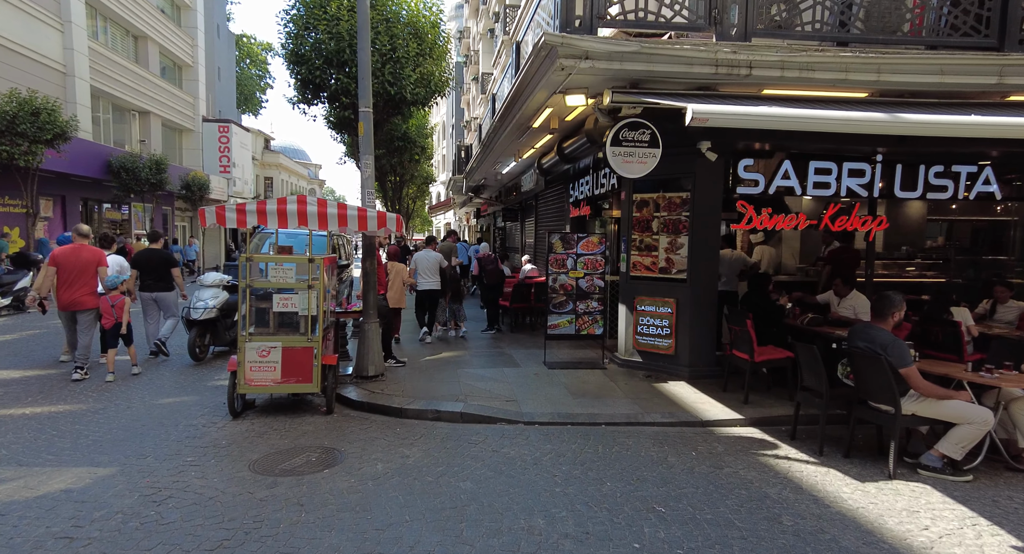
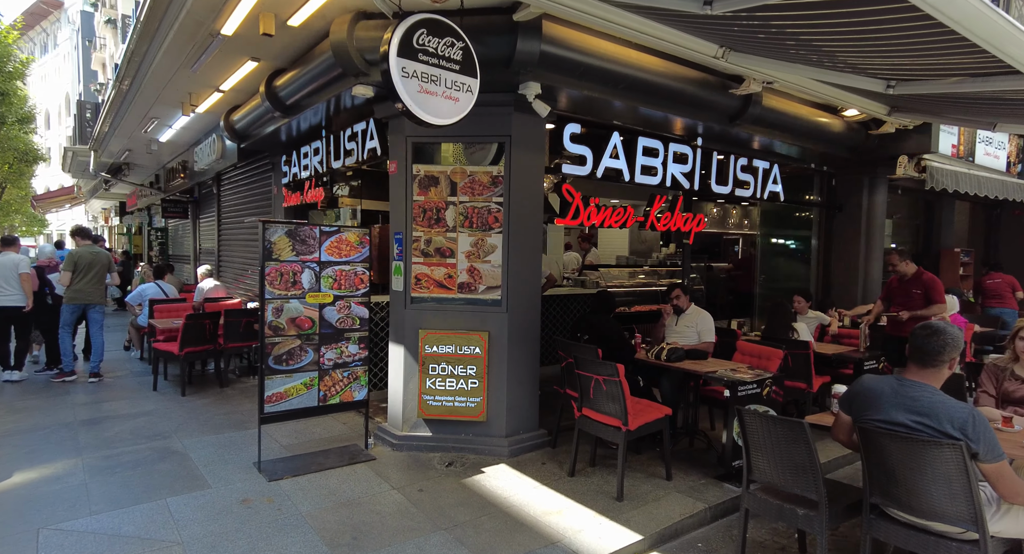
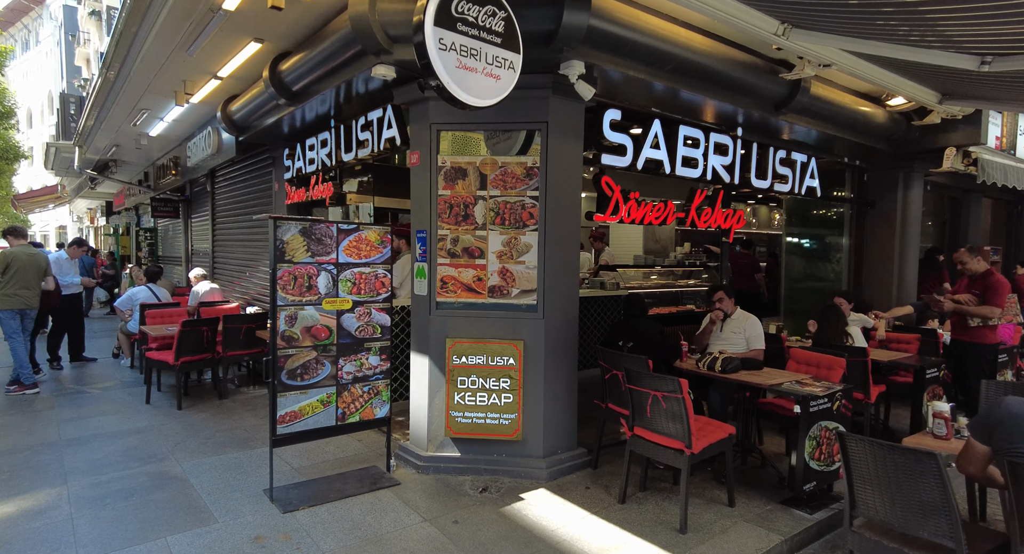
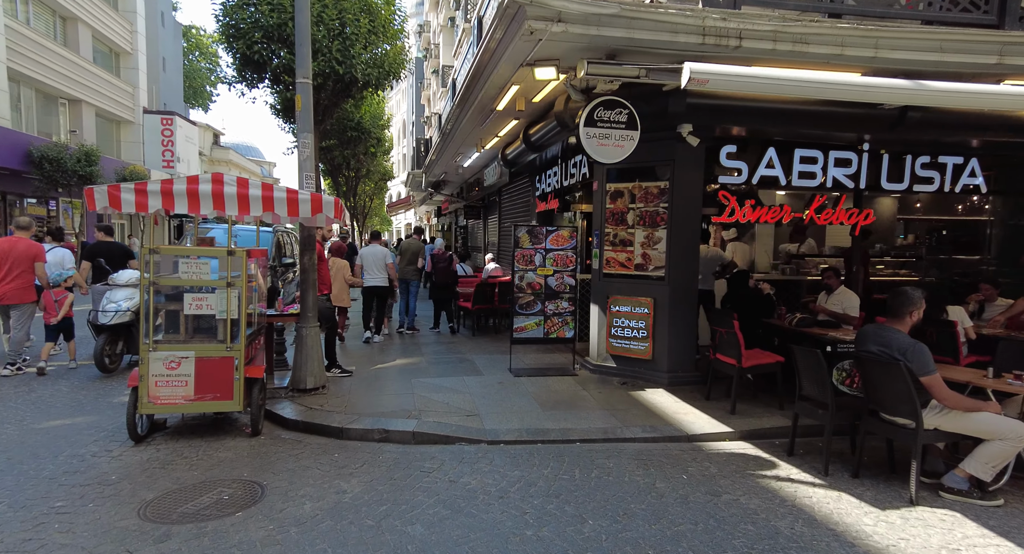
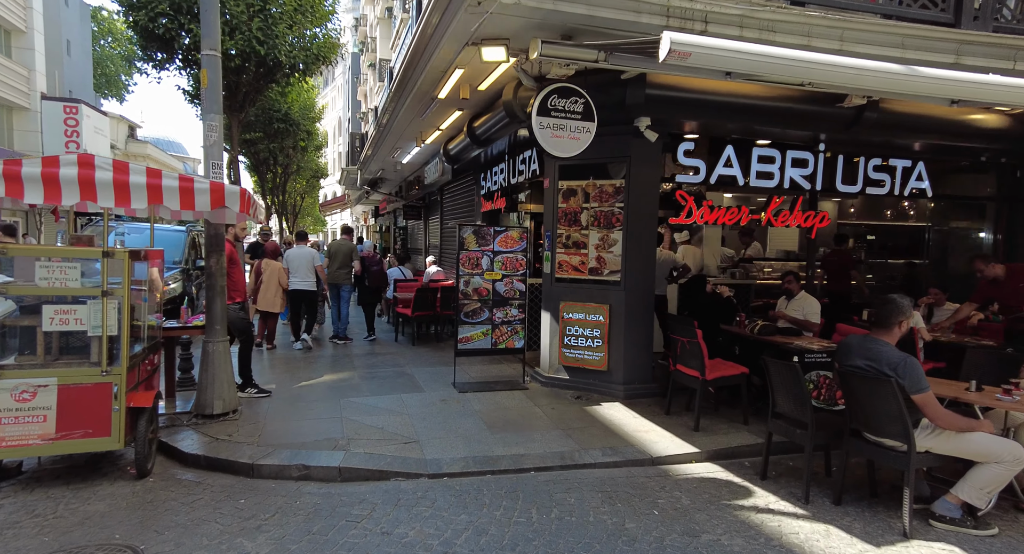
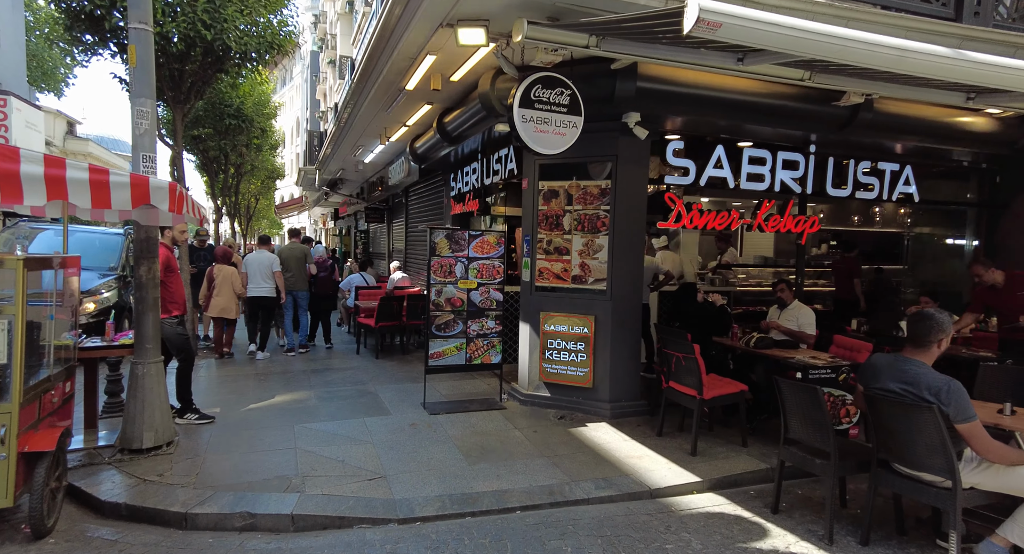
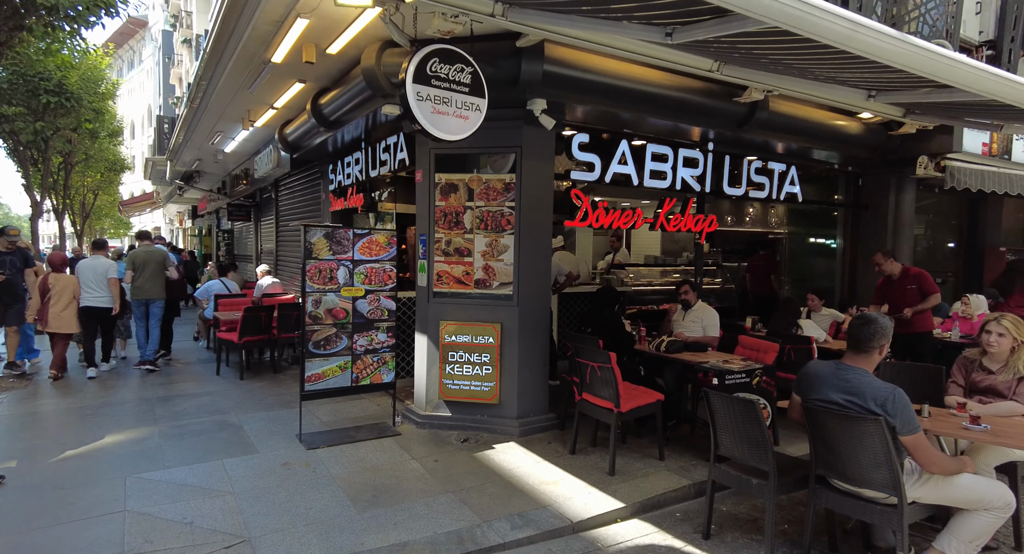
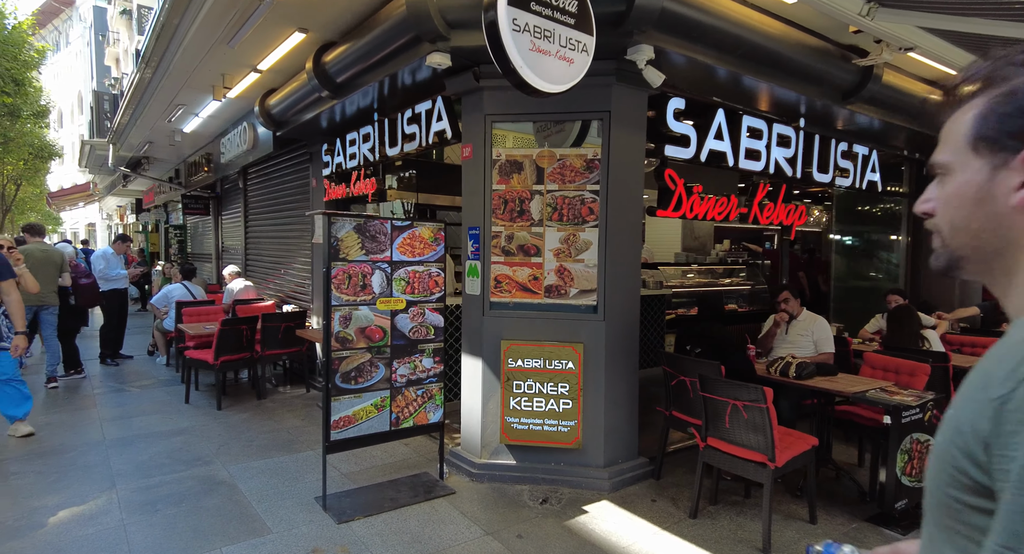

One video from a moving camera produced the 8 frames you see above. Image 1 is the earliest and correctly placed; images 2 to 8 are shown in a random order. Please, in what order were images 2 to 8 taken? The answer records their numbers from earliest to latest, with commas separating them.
4, 5, 6, 7, 2, 3, 8
